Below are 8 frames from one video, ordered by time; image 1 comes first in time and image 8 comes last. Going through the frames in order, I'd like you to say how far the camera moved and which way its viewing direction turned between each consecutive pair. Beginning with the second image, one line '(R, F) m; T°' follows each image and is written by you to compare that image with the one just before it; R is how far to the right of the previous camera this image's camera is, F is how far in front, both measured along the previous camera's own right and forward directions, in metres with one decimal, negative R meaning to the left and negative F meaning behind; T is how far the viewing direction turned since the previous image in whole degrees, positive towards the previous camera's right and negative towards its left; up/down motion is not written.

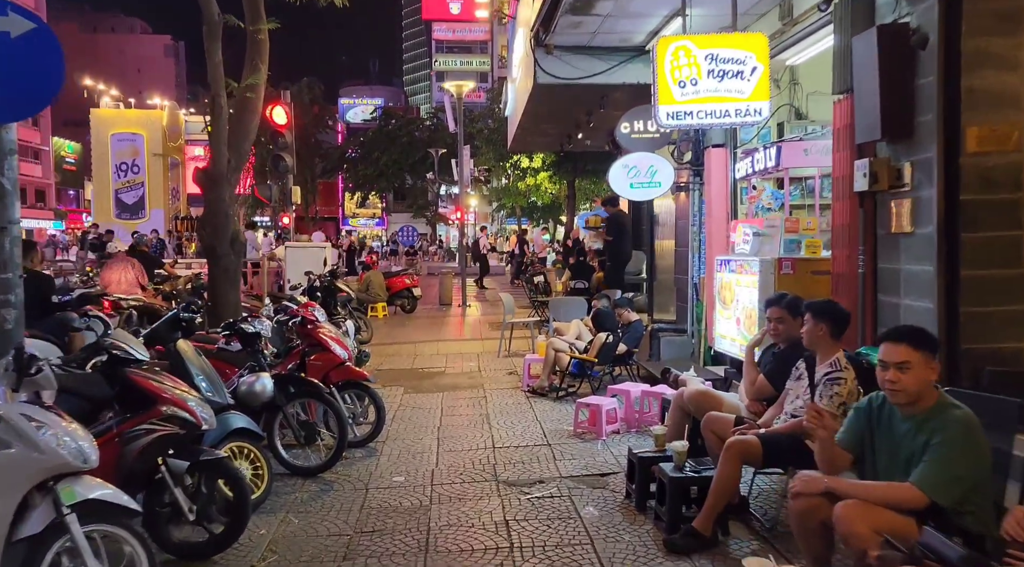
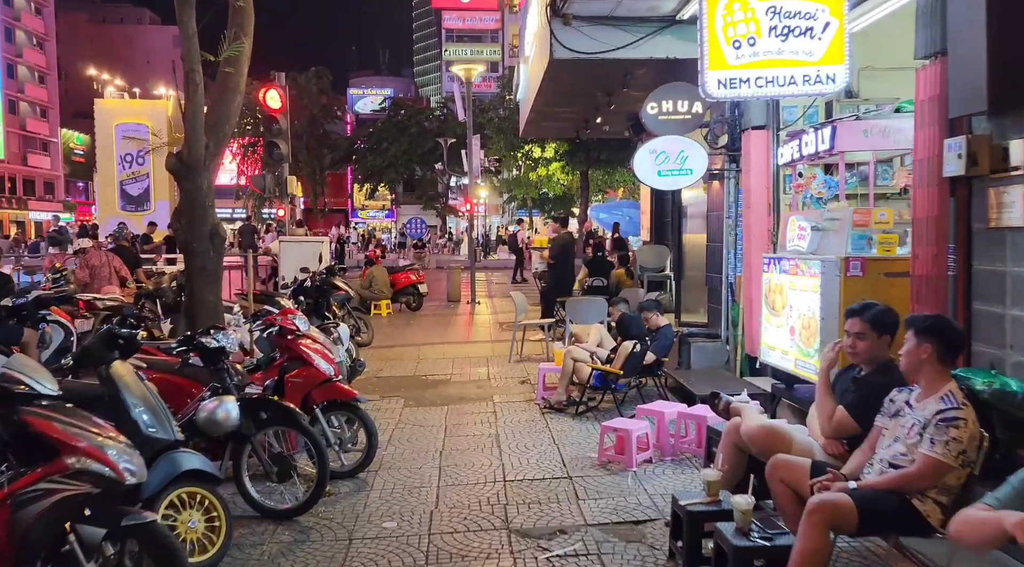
(0.0, +1.0) m; -1°
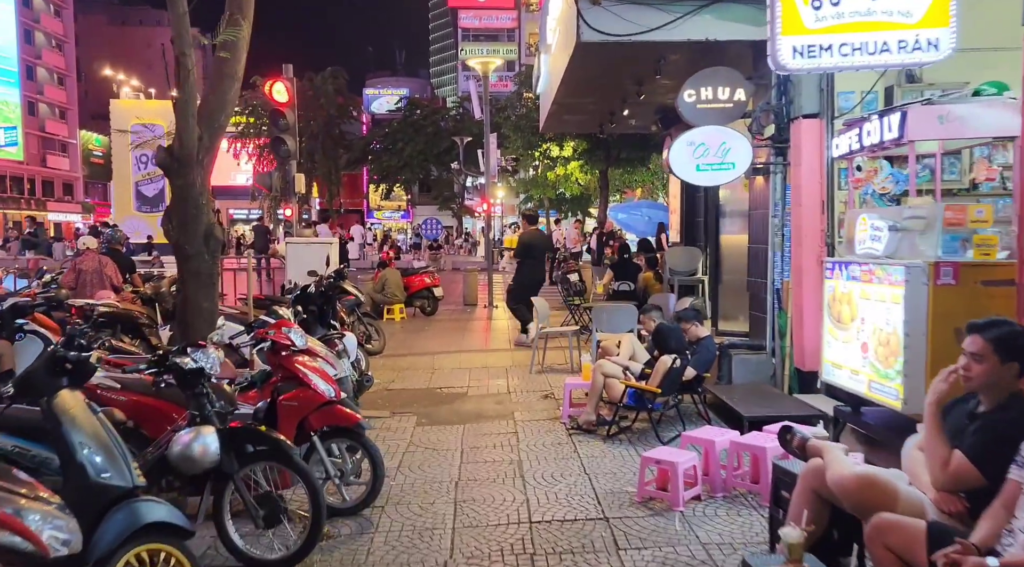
(-0.1, +0.8) m; -1°
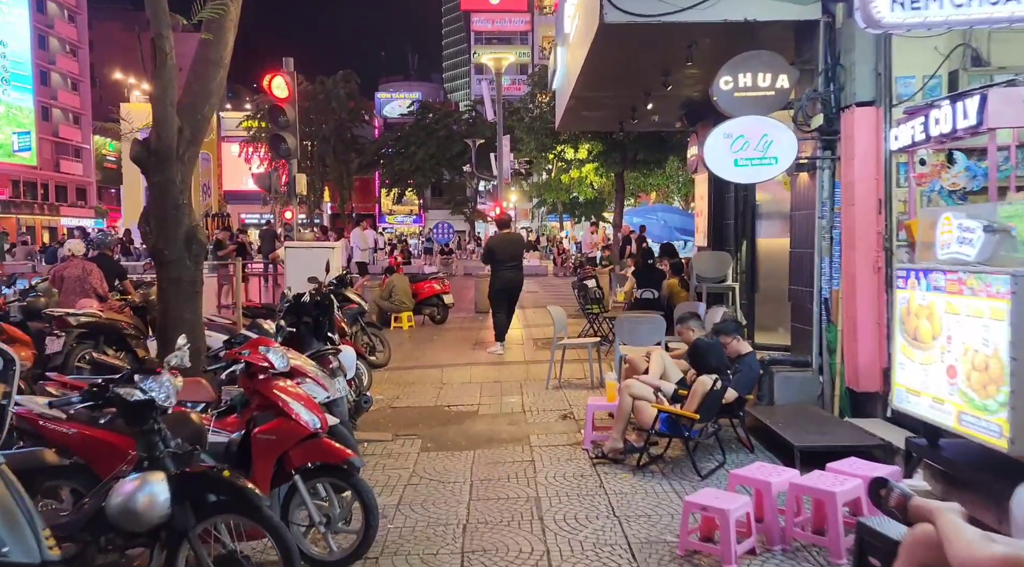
(0.0, +0.8) m; -1°
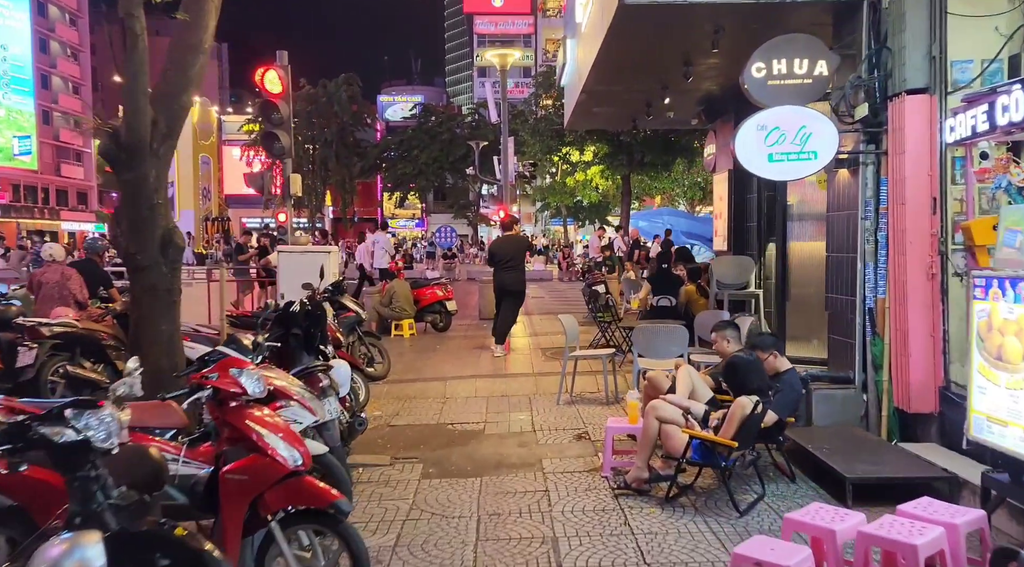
(-0.1, +0.7) m; 0°
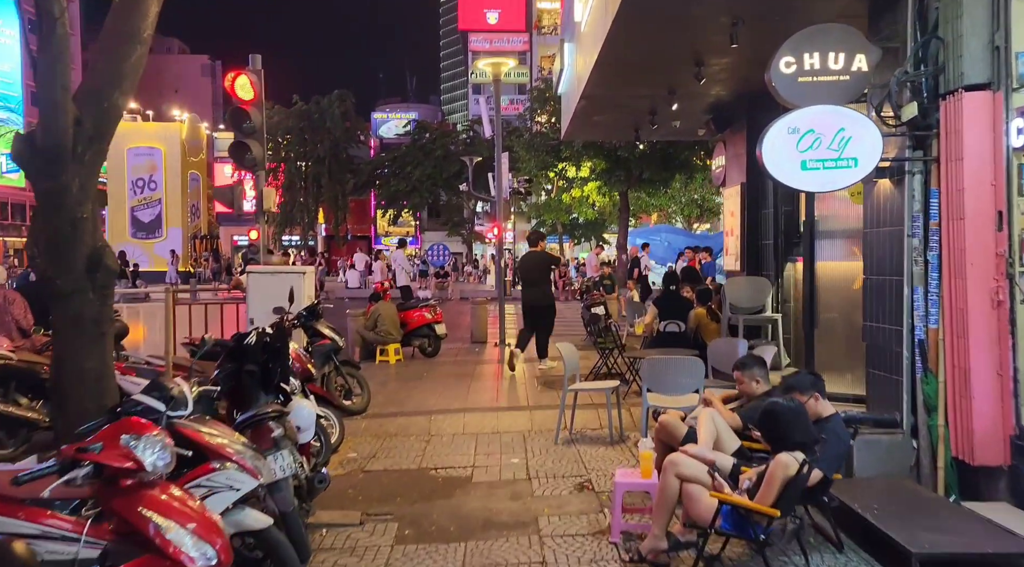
(0.0, +0.9) m; 0°
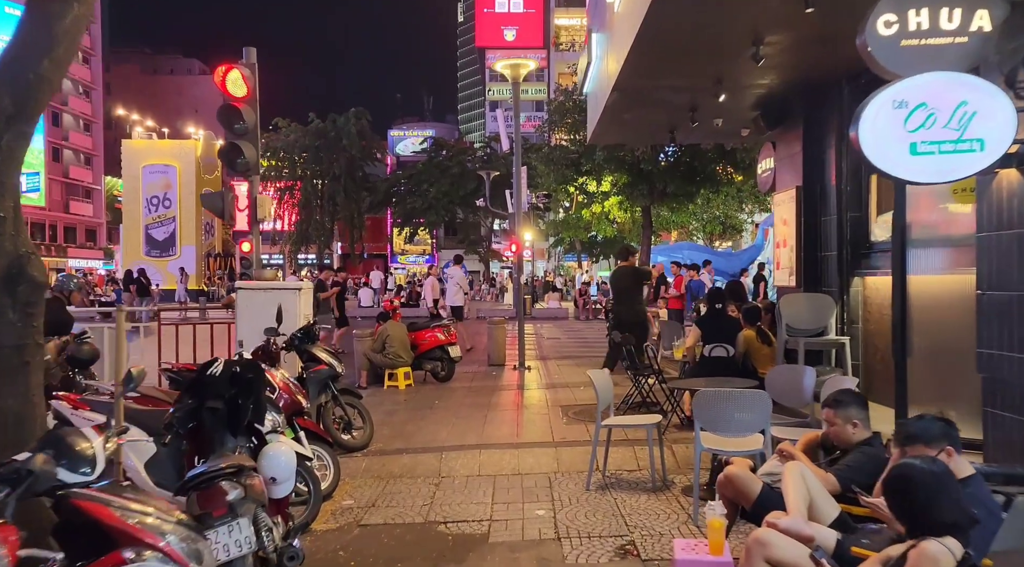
(-0.1, +1.2) m; -1°
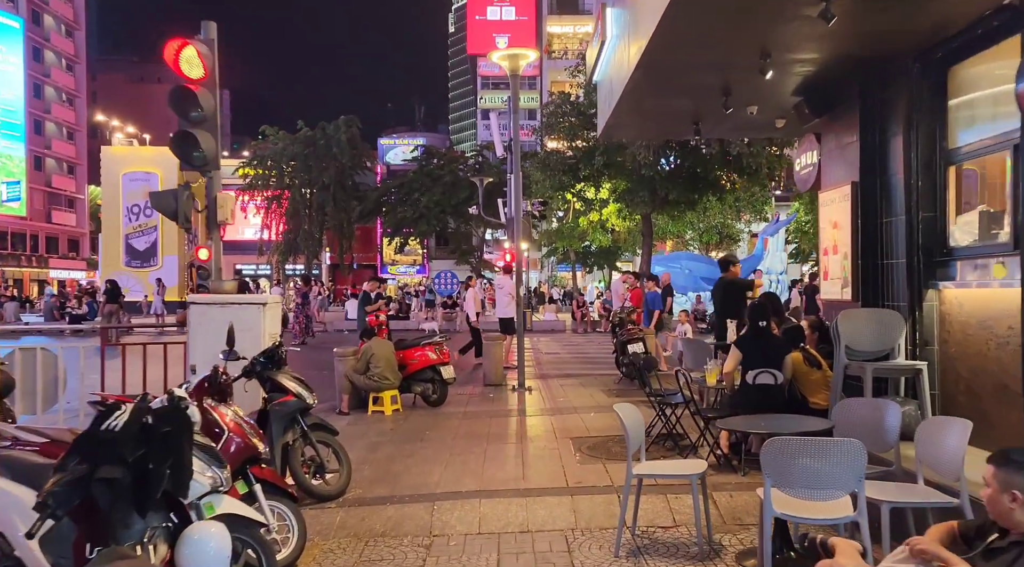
(-0.1, +1.3) m; +1°
